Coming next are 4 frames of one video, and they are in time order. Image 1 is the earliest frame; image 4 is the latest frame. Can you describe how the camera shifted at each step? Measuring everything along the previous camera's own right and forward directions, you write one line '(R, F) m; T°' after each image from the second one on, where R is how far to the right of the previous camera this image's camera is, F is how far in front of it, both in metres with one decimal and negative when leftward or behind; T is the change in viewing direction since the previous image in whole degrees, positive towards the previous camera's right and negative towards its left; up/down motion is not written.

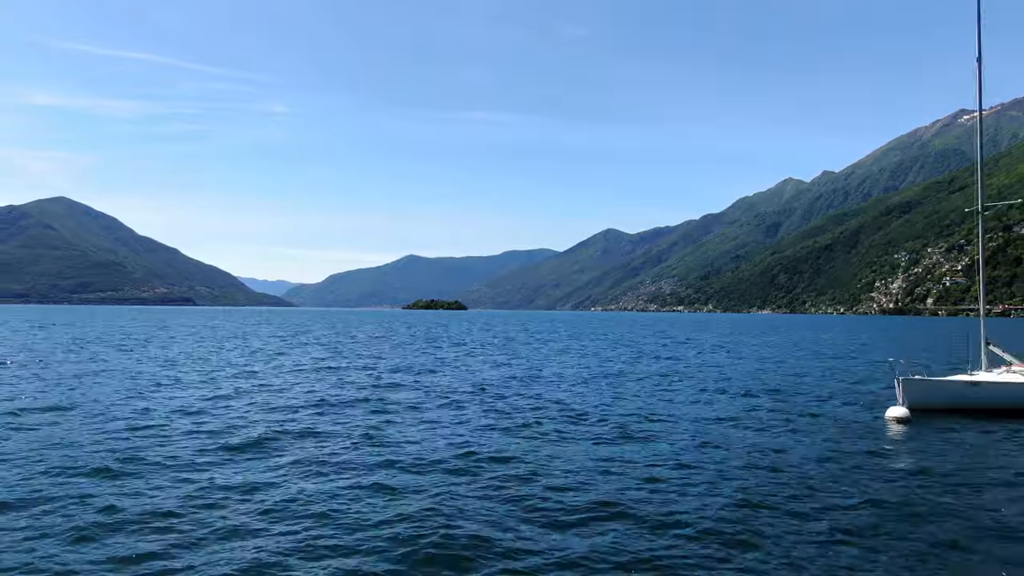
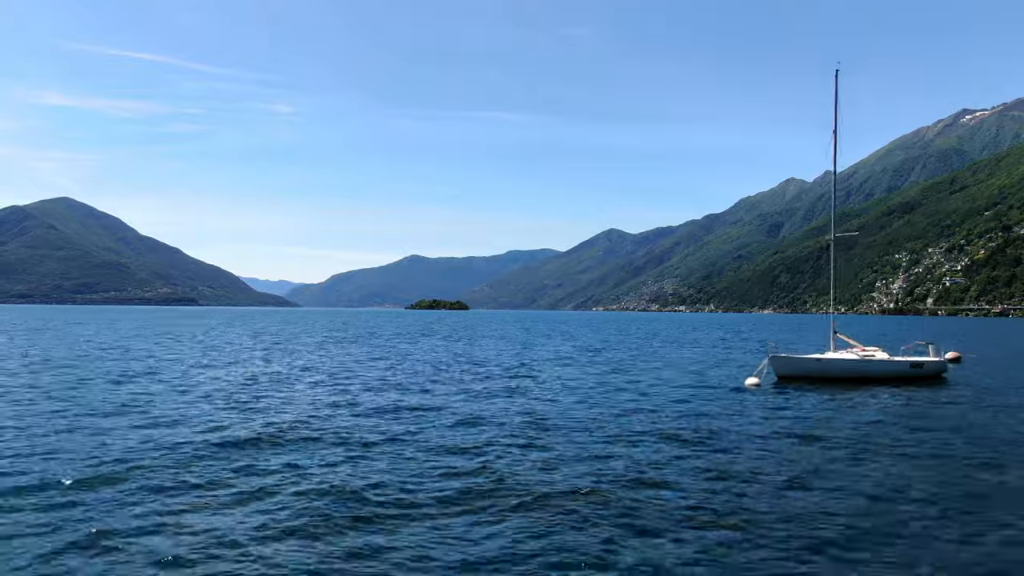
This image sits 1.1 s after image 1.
(-6.1, -3.4) m; 0°
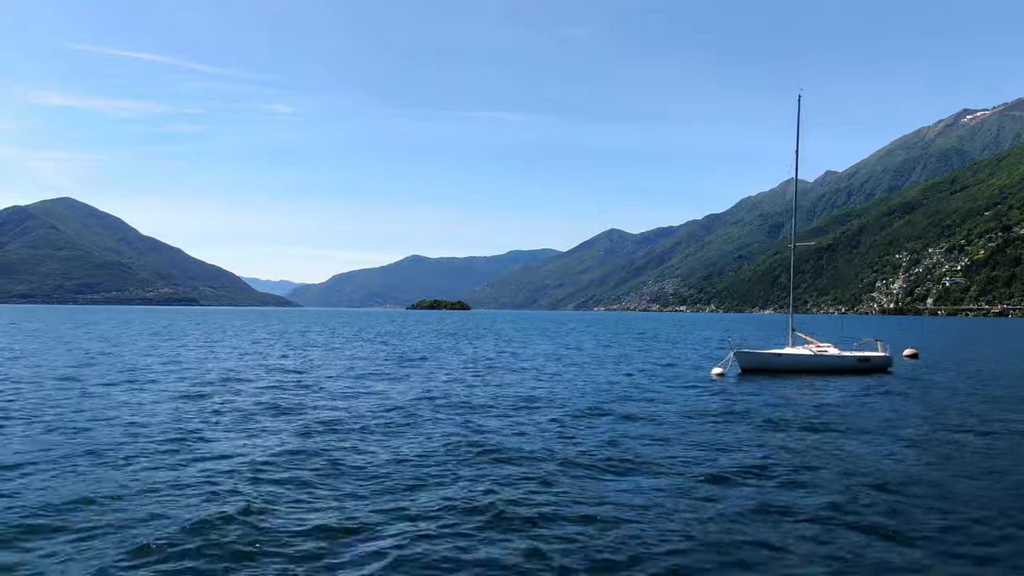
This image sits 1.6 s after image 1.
(+0.2, -0.7) m; 0°
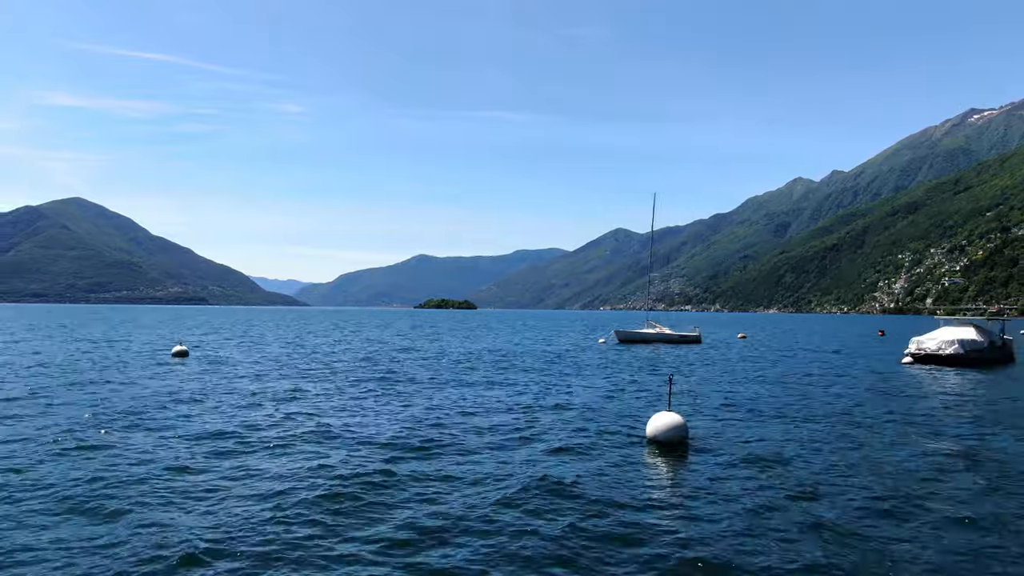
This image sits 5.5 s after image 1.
(+2.1, -5.7) m; -1°
